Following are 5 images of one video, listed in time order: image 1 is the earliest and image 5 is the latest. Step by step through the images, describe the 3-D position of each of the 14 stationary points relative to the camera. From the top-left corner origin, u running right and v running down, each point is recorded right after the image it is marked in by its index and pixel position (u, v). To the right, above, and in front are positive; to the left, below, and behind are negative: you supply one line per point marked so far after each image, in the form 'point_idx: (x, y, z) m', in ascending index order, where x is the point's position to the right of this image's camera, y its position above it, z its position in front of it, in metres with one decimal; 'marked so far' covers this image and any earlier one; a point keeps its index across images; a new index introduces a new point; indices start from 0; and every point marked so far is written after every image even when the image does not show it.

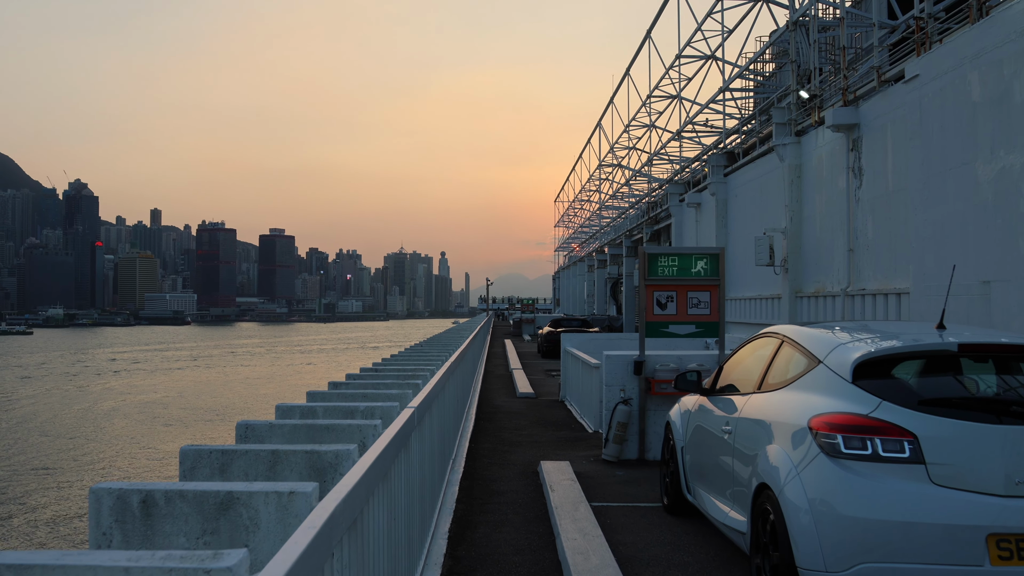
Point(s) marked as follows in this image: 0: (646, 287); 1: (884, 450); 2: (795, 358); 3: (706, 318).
0: (+1.3, 0.0, +7.7) m
1: (+1.6, -0.7, +3.3) m
2: (+1.6, -0.4, +4.3) m
3: (+1.9, -0.3, +7.8) m
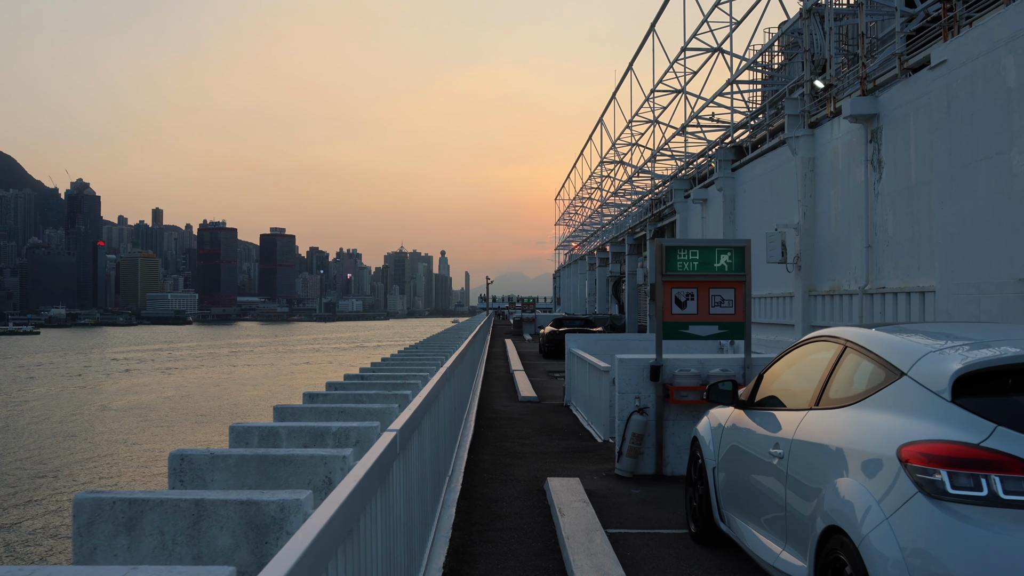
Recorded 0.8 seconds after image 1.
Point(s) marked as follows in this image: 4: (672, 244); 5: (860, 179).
0: (+1.4, 0.0, +7.0) m
1: (+1.6, -0.7, +2.6) m
2: (+1.6, -0.4, +3.5) m
3: (+2.0, -0.3, +7.0) m
4: (+1.4, +0.4, +6.9) m
5: (+7.3, +2.3, +16.4) m
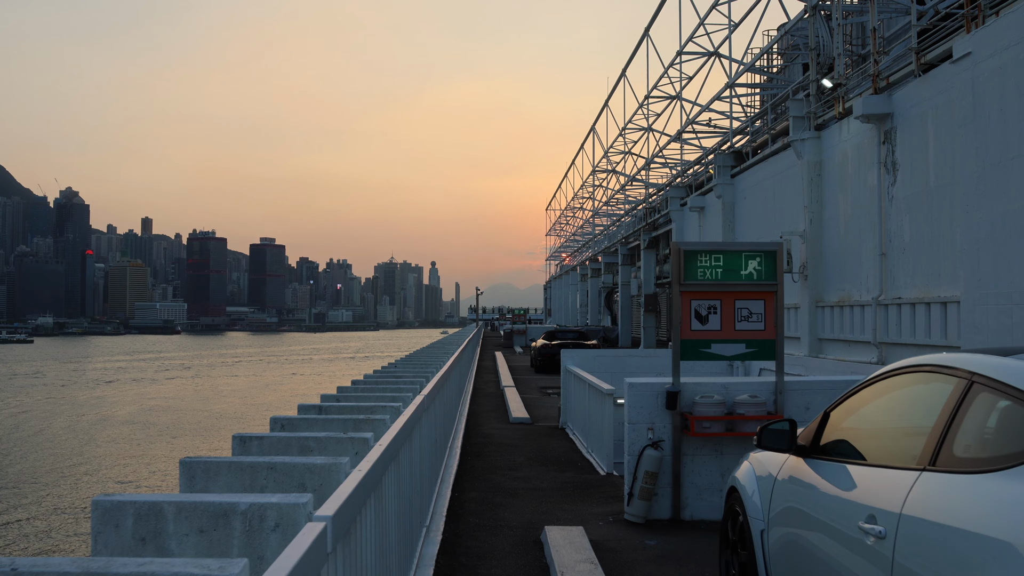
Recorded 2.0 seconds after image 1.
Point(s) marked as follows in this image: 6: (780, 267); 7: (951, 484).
0: (+1.3, 0.0, +5.9) m
1: (+1.6, -0.7, +1.5) m
2: (+1.6, -0.4, +2.5) m
3: (+1.9, -0.4, +6.0) m
4: (+1.4, +0.3, +5.9) m
5: (+7.1, +2.1, +15.4) m
6: (+2.0, +0.2, +5.9) m
7: (+1.4, -0.6, +2.5) m
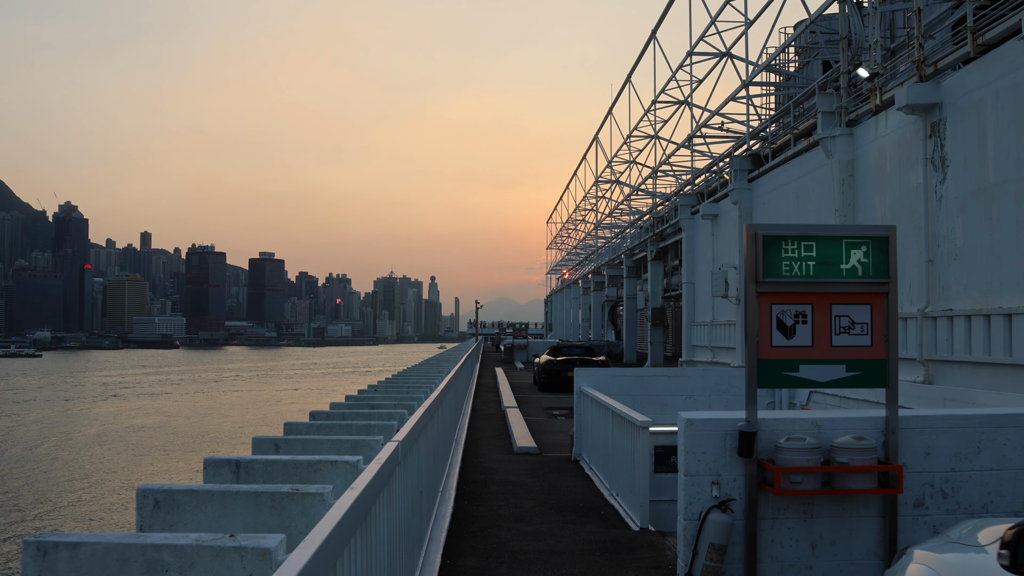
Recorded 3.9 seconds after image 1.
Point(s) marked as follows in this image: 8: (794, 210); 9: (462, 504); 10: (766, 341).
0: (+1.4, 0.0, +4.3) m
1: (+1.7, -0.6, -0.1) m
2: (+1.6, -0.3, +0.9) m
3: (+2.0, -0.4, +4.3) m
4: (+1.4, +0.3, +4.3) m
5: (+7.2, +1.9, +13.8) m
6: (+2.1, +0.2, +4.3) m
7: (+1.5, -0.6, +0.9) m
8: (+6.9, +1.9, +19.1) m
9: (-0.5, -2.0, +7.1) m
10: (+1.4, -0.3, +4.3) m
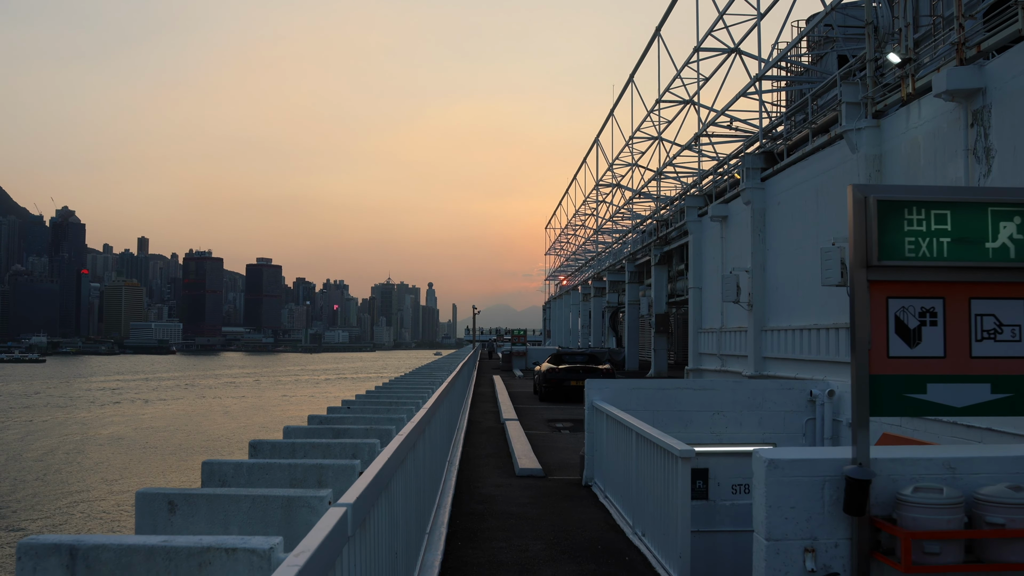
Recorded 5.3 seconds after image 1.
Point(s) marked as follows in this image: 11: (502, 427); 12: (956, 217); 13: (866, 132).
0: (+1.4, 0.0, +3.0) m
1: (+1.7, -0.5, -1.4) m
2: (+1.7, -0.3, -0.4) m
3: (+2.0, -0.3, +3.1) m
4: (+1.5, +0.4, +3.0) m
5: (+7.2, +1.8, +12.6) m
6: (+2.2, +0.2, +3.1) m
7: (+1.5, -0.5, -0.4) m
8: (+6.9, +1.8, +17.9) m
9: (-0.4, -1.9, +5.8) m
10: (+1.4, -0.2, +3.0) m
11: (-0.2, -2.5, +13.7) m
12: (+1.7, +0.3, +3.1) m
13: (+6.9, +3.0, +15.2) m
